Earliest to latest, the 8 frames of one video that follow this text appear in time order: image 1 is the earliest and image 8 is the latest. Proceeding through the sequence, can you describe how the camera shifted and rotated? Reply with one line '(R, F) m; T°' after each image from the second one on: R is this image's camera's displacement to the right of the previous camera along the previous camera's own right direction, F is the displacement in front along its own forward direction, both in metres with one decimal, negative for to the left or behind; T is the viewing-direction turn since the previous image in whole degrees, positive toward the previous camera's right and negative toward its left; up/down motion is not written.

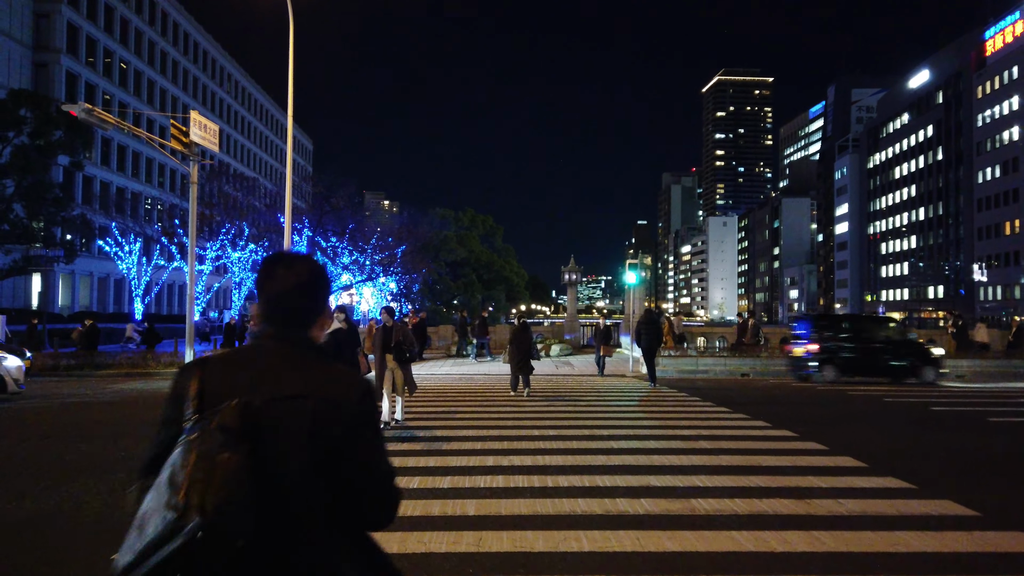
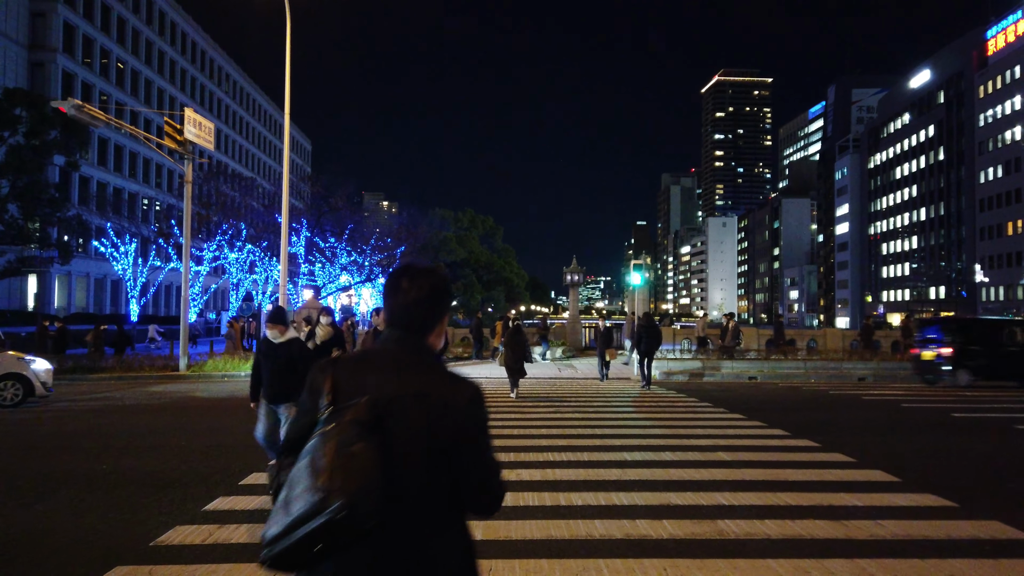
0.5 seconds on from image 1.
(-0.1, +0.5) m; 0°
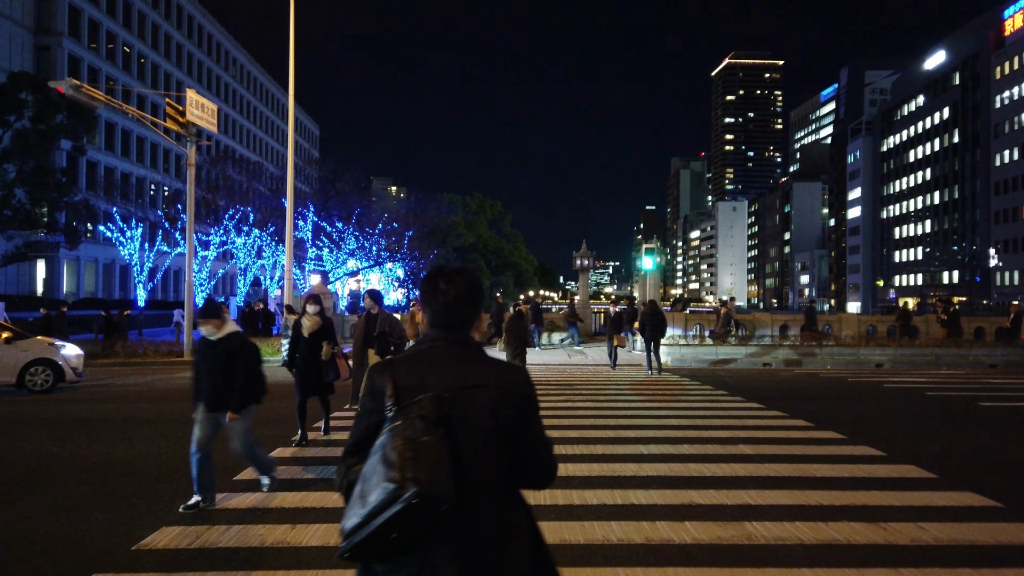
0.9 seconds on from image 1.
(0.0, +0.4) m; -1°
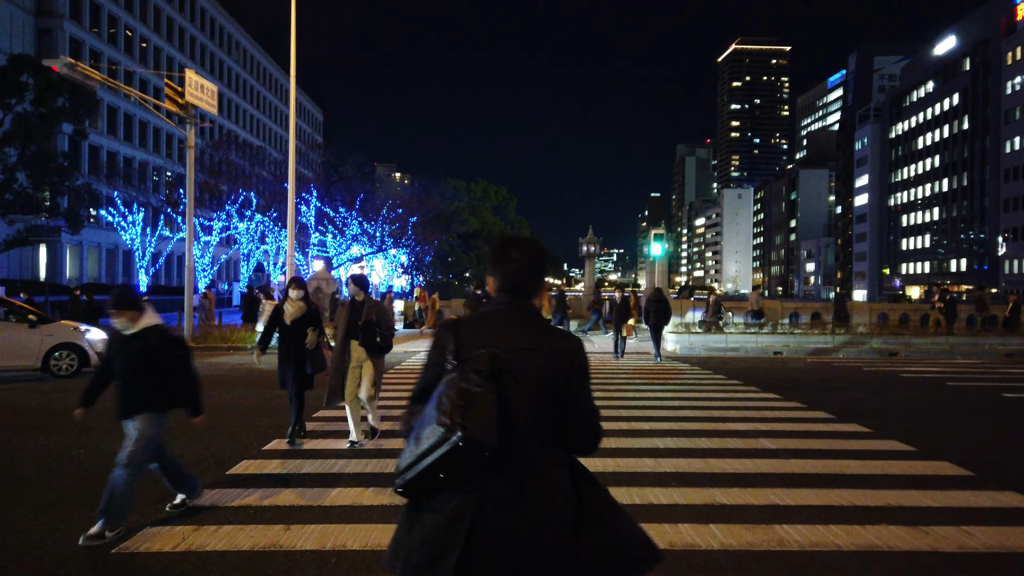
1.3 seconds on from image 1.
(0.0, +0.4) m; 0°
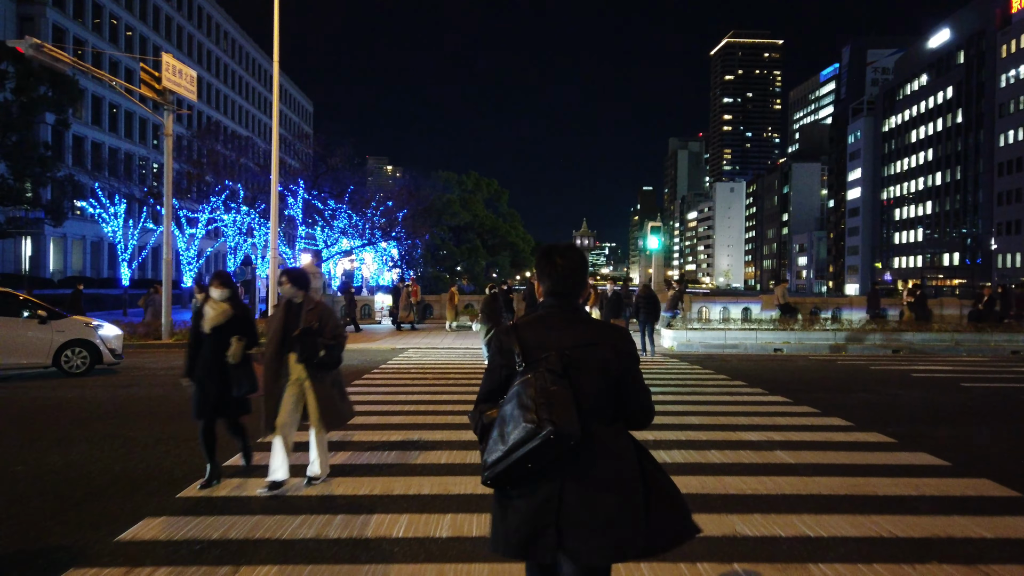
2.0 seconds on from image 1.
(0.0, +0.7) m; +1°
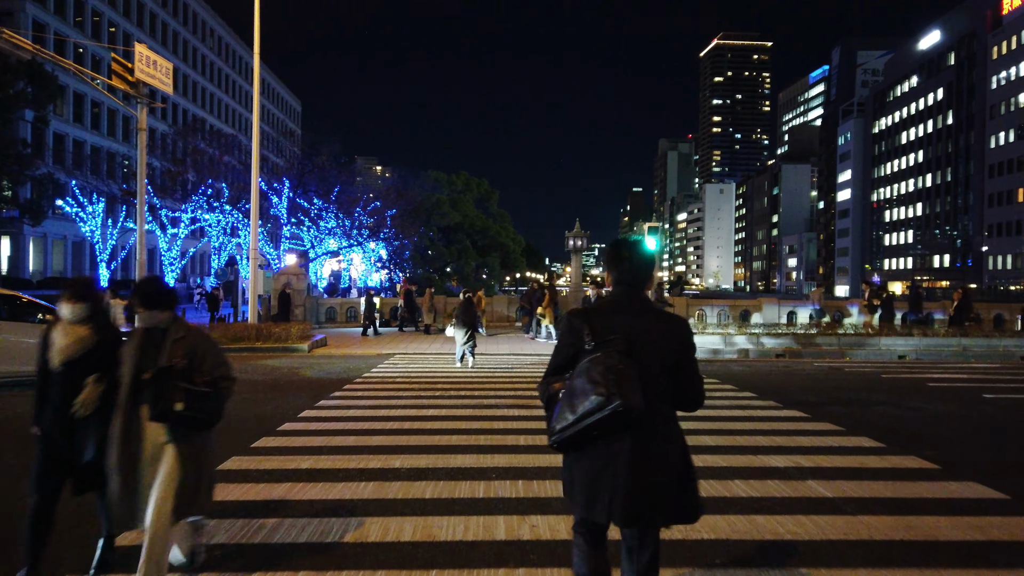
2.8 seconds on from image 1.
(0.0, +0.8) m; +1°
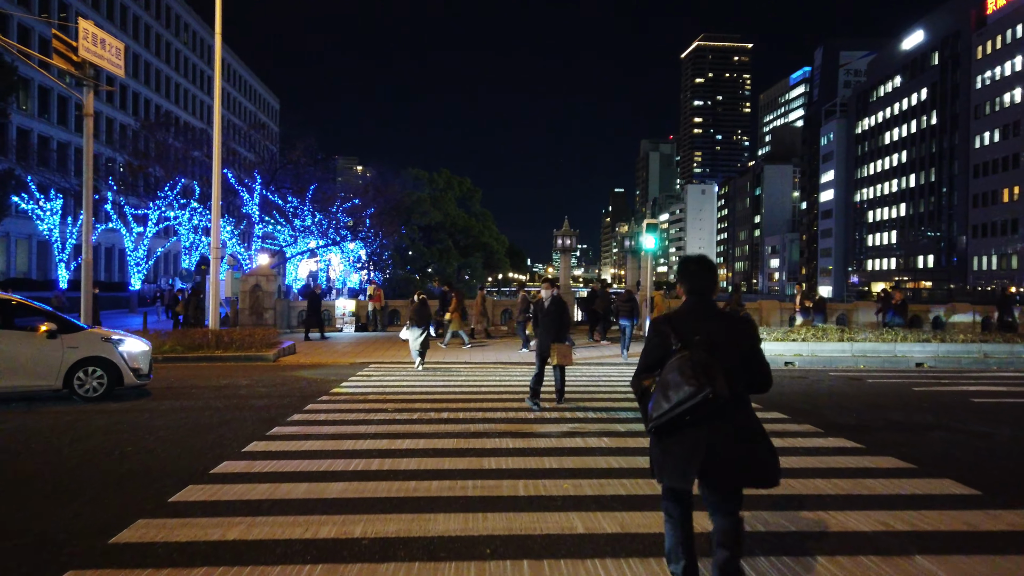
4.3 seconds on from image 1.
(-0.1, +1.6) m; +1°
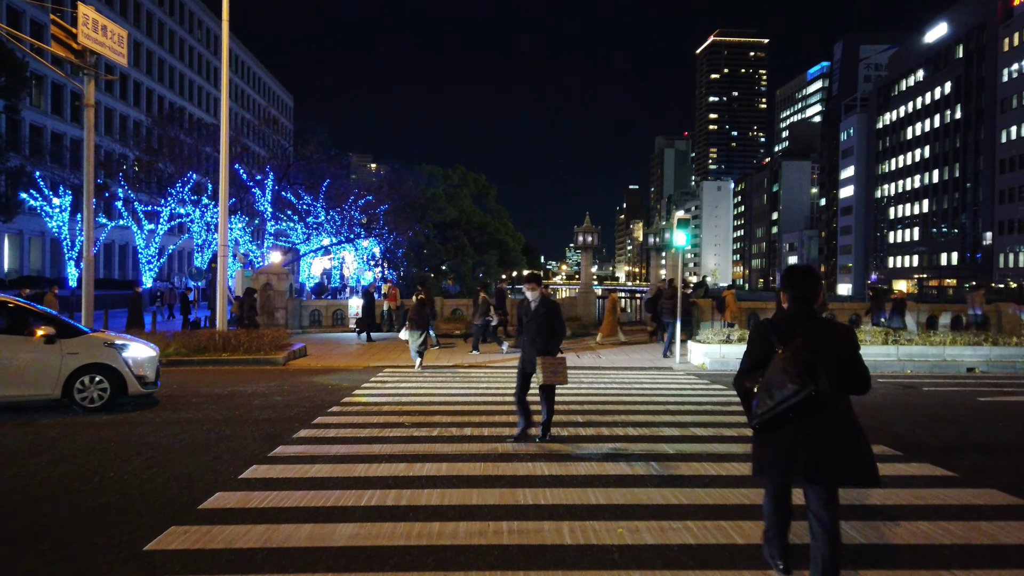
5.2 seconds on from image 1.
(-0.2, +0.9) m; -1°
